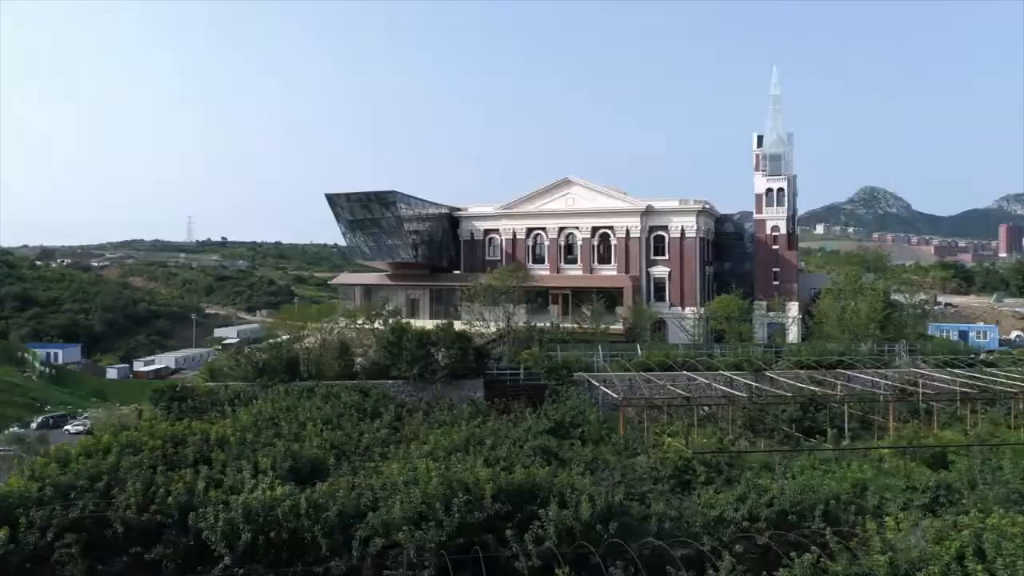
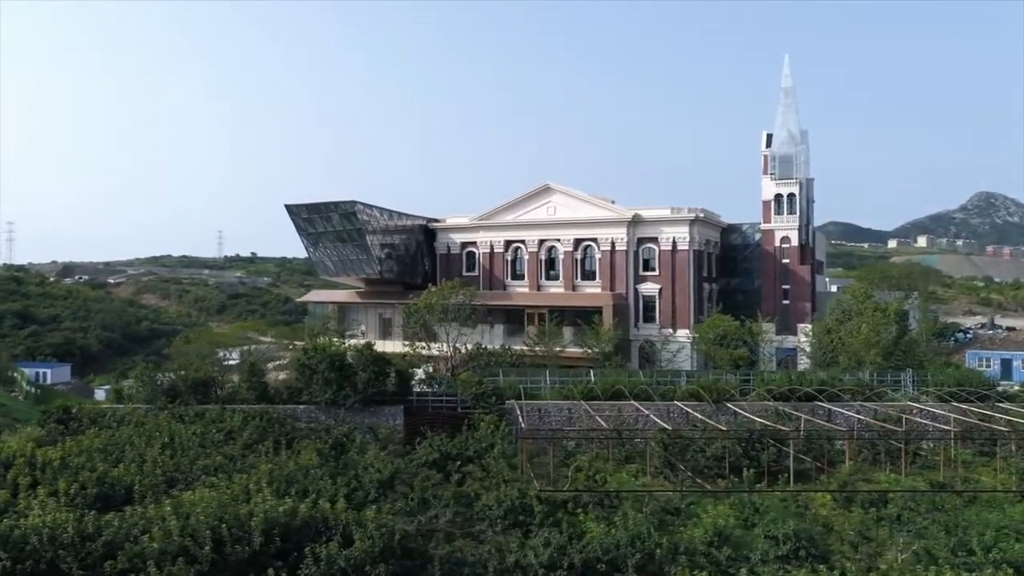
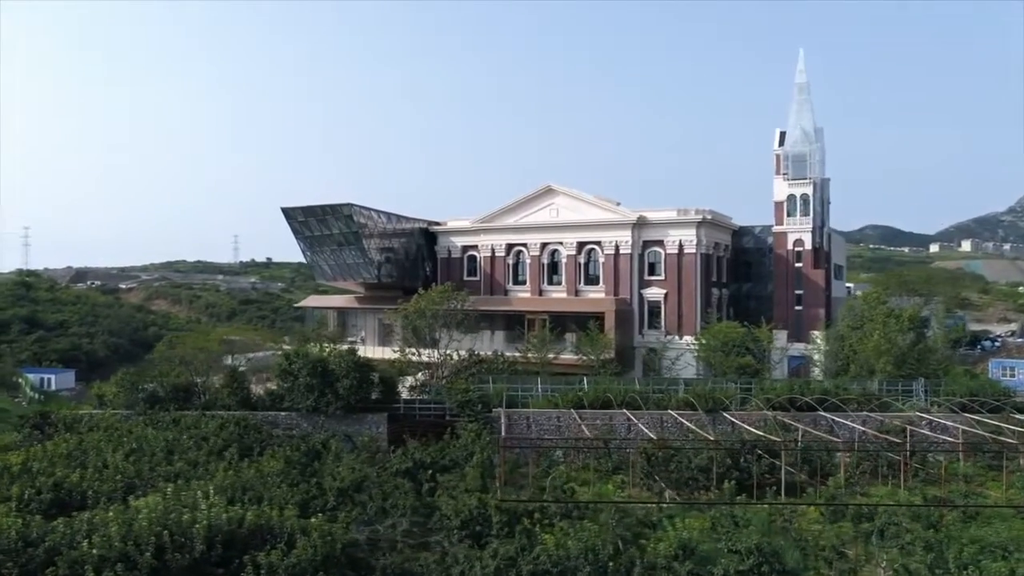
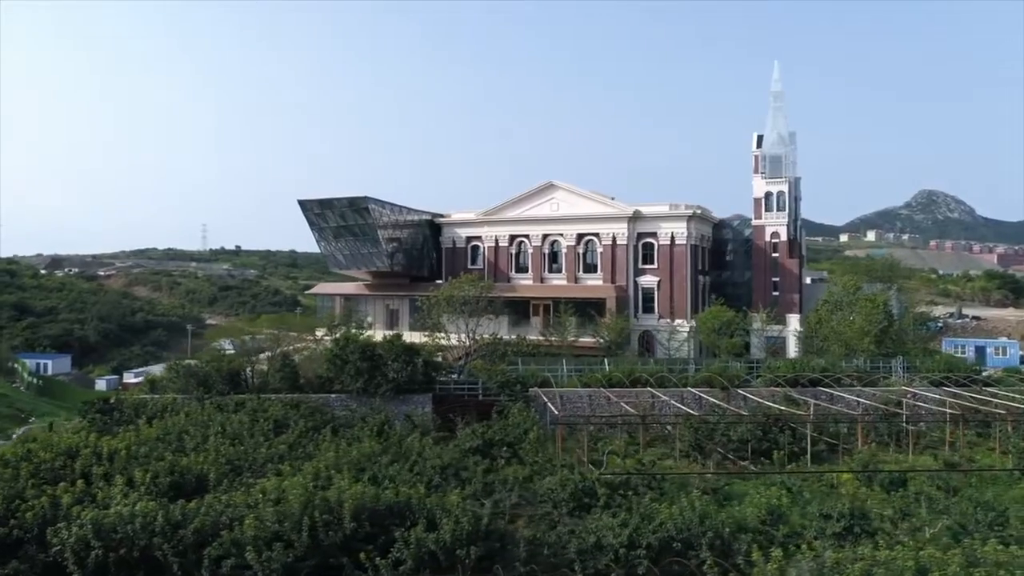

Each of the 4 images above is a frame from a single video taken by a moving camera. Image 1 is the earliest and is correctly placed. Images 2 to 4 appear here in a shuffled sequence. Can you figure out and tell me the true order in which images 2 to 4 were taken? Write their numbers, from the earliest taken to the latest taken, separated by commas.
4, 2, 3
